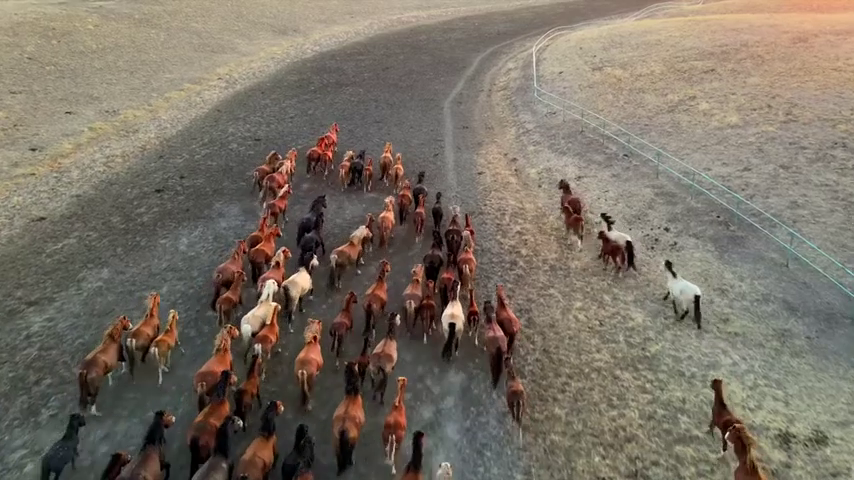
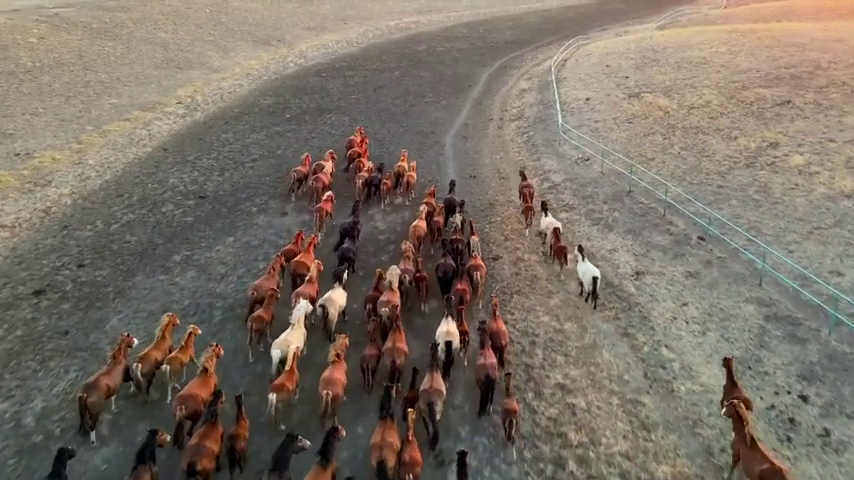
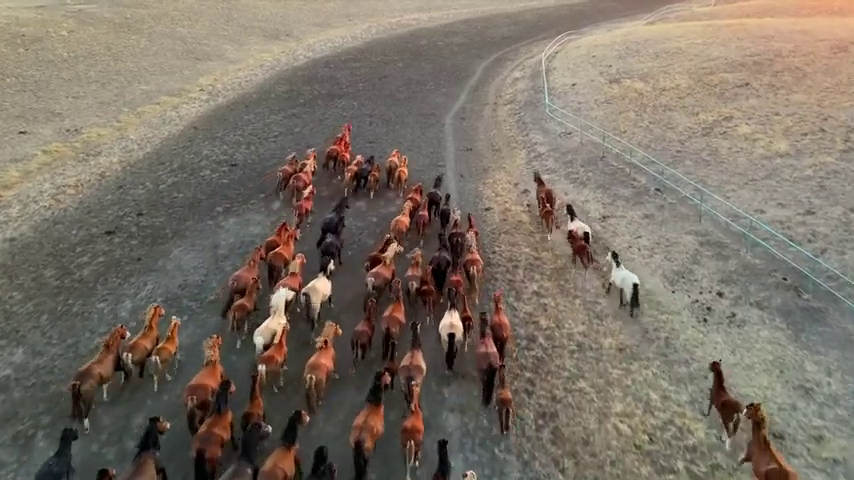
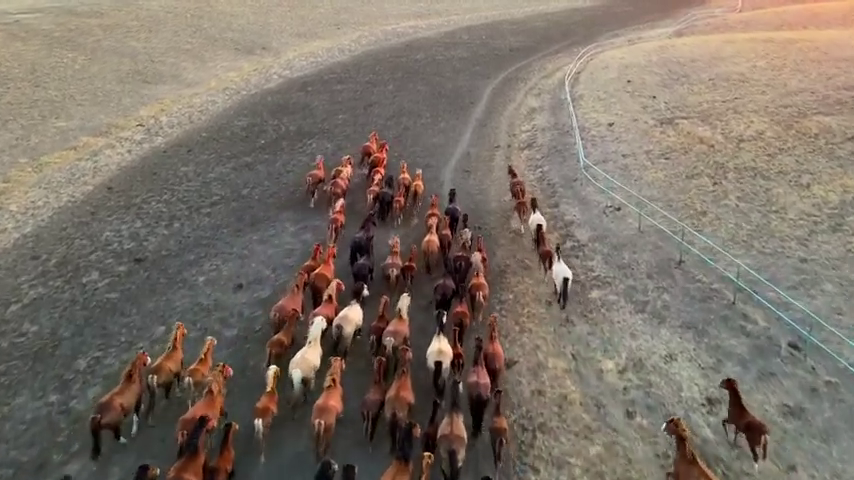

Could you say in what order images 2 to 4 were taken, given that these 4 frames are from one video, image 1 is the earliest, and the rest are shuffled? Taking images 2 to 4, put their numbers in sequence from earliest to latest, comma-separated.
3, 2, 4
